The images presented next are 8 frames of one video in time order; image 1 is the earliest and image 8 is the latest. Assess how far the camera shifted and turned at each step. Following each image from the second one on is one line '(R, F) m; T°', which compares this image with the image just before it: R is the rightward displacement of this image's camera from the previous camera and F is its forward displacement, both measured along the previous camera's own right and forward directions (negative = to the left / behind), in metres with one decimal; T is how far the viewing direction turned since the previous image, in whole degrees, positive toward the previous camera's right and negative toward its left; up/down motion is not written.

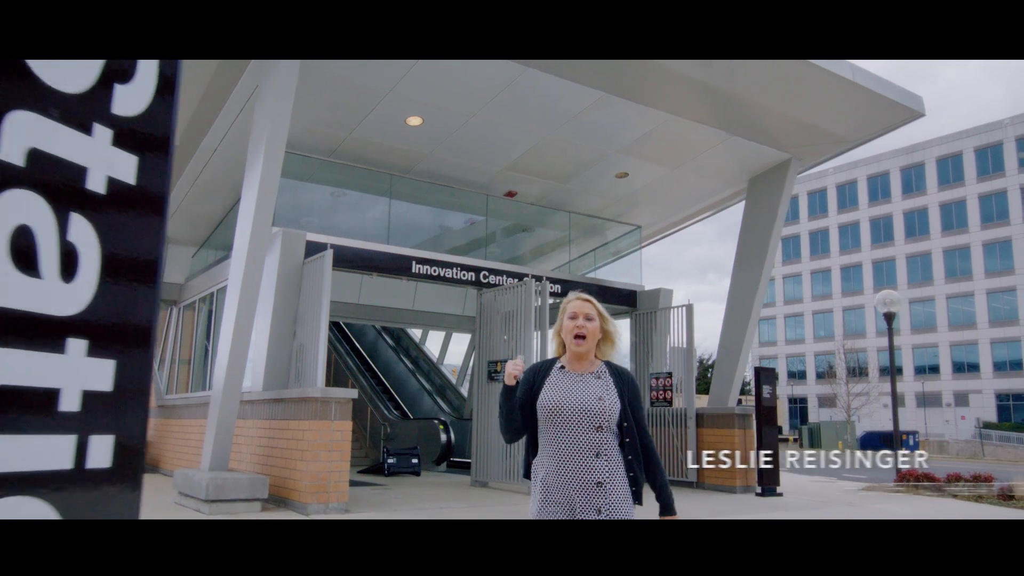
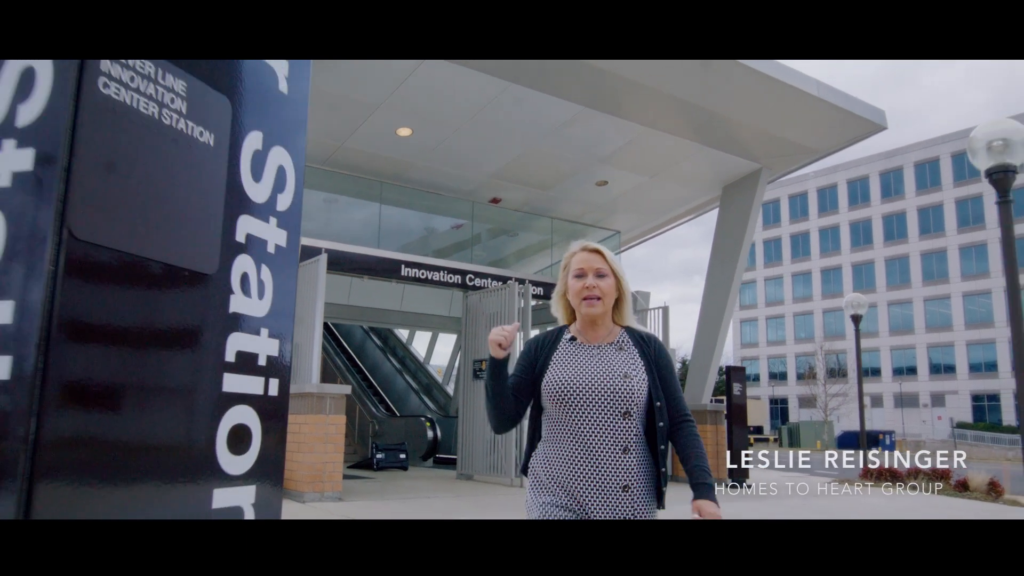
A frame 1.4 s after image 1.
(0.0, -0.5) m; +1°
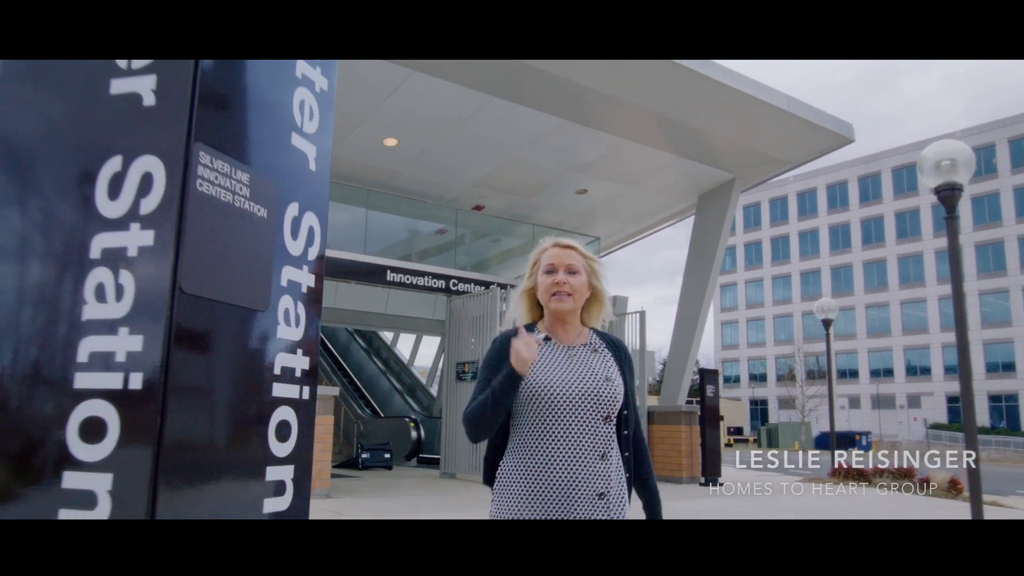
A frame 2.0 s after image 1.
(0.0, -0.4) m; +1°
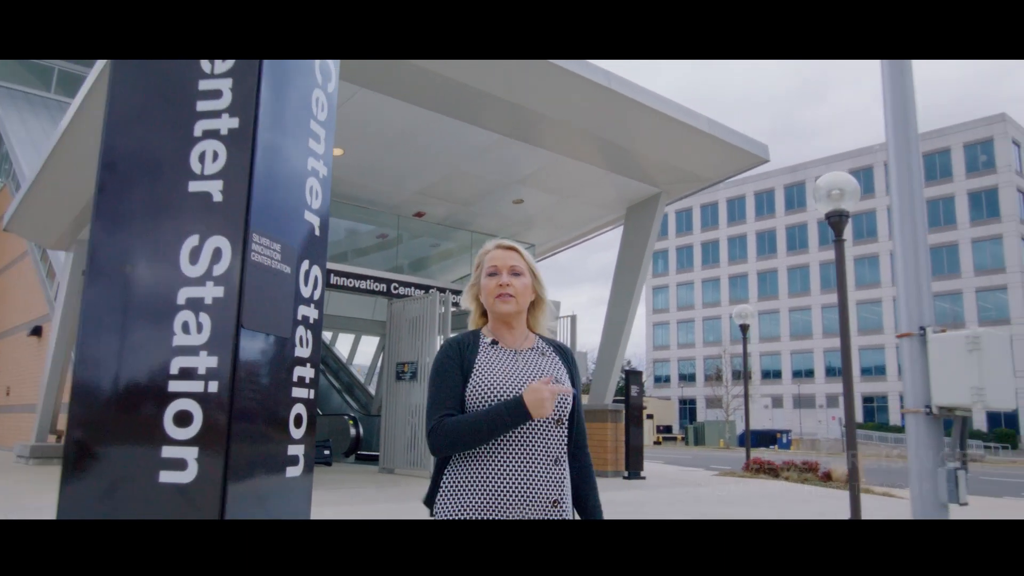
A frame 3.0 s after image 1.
(0.0, -0.6) m; +5°
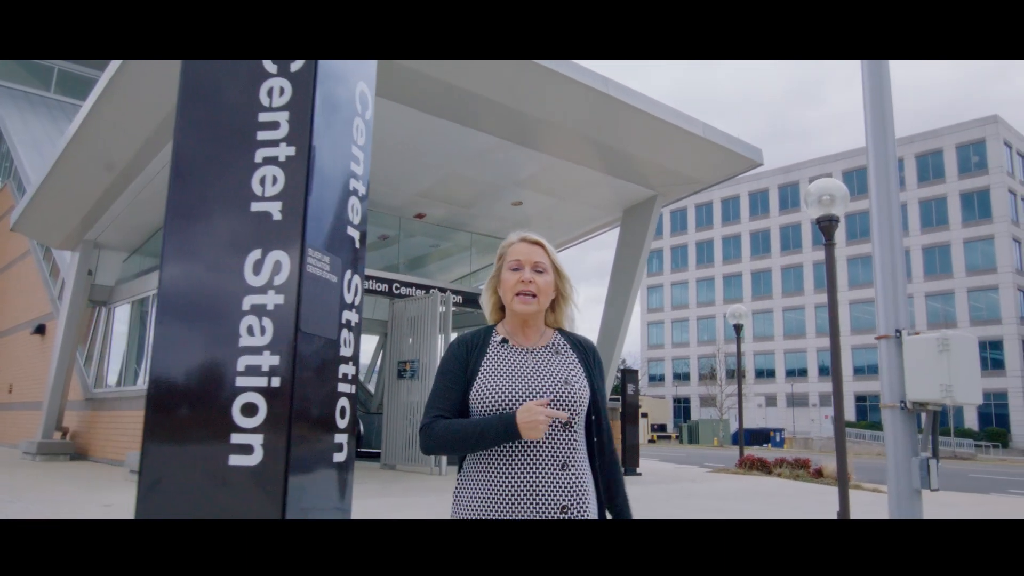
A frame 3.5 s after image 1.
(-0.1, -0.3) m; 0°
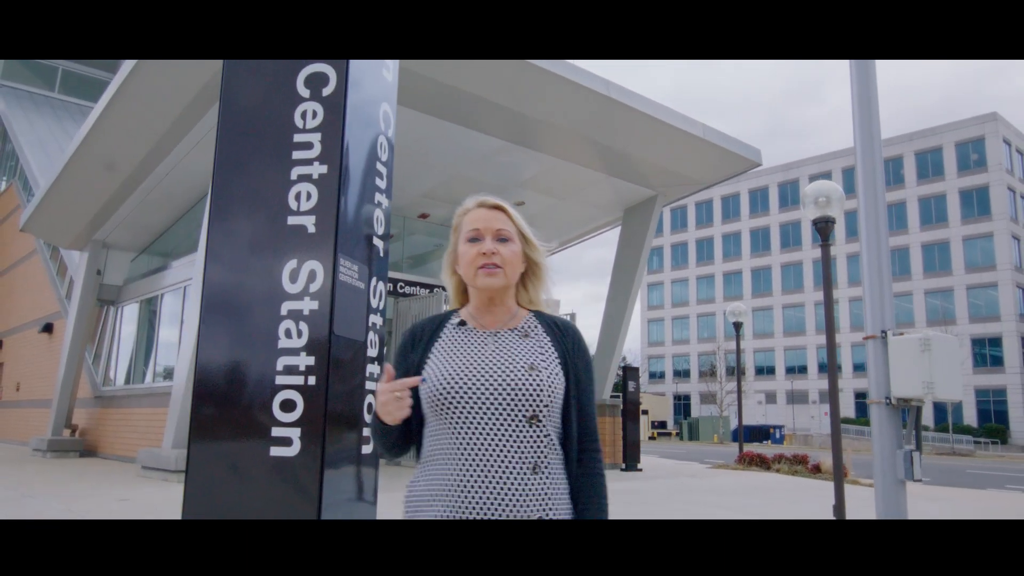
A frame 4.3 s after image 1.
(0.0, -0.2) m; 0°
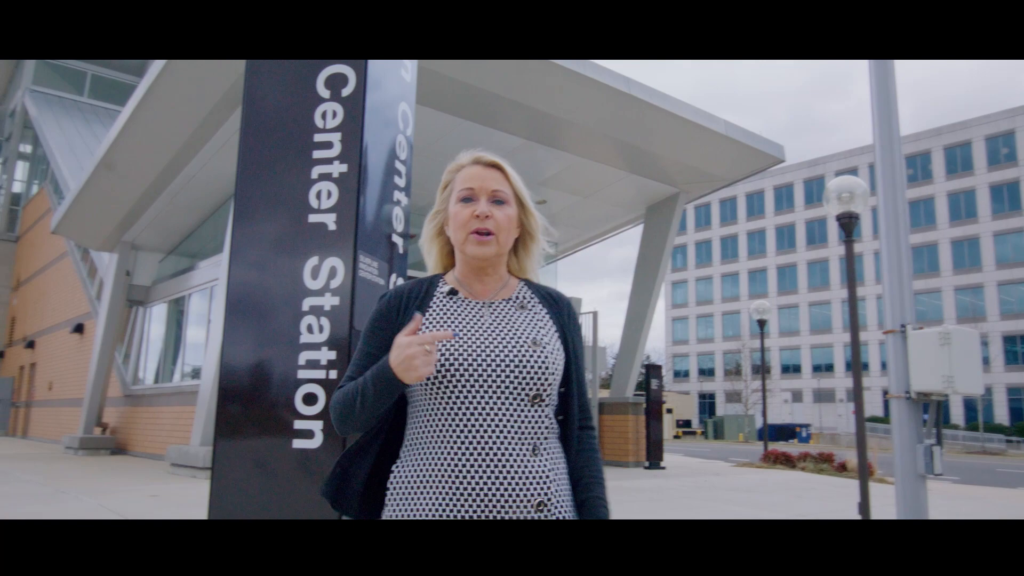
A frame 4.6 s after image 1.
(0.0, 0.0) m; -2°
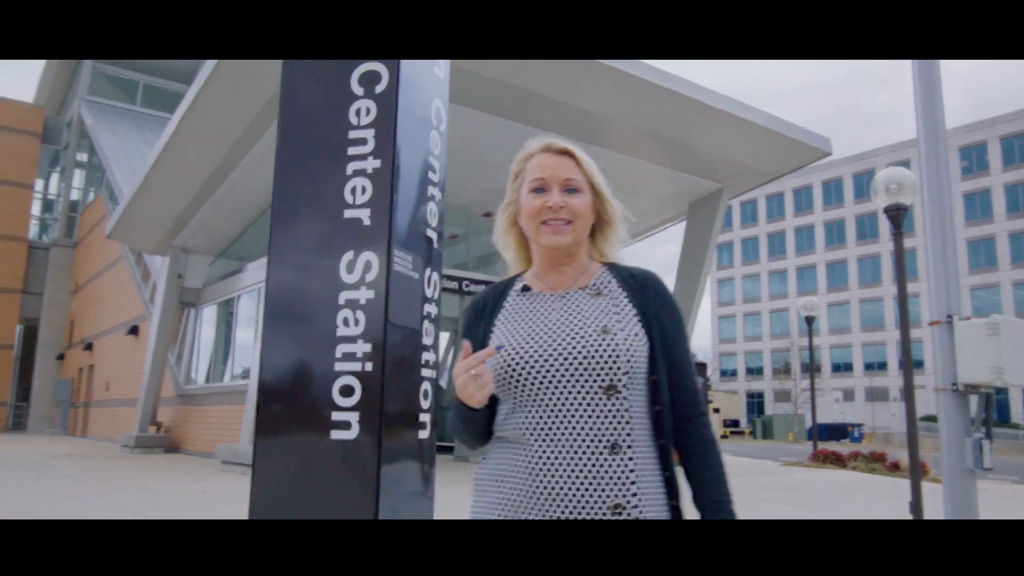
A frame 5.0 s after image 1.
(0.0, 0.0) m; -3°
